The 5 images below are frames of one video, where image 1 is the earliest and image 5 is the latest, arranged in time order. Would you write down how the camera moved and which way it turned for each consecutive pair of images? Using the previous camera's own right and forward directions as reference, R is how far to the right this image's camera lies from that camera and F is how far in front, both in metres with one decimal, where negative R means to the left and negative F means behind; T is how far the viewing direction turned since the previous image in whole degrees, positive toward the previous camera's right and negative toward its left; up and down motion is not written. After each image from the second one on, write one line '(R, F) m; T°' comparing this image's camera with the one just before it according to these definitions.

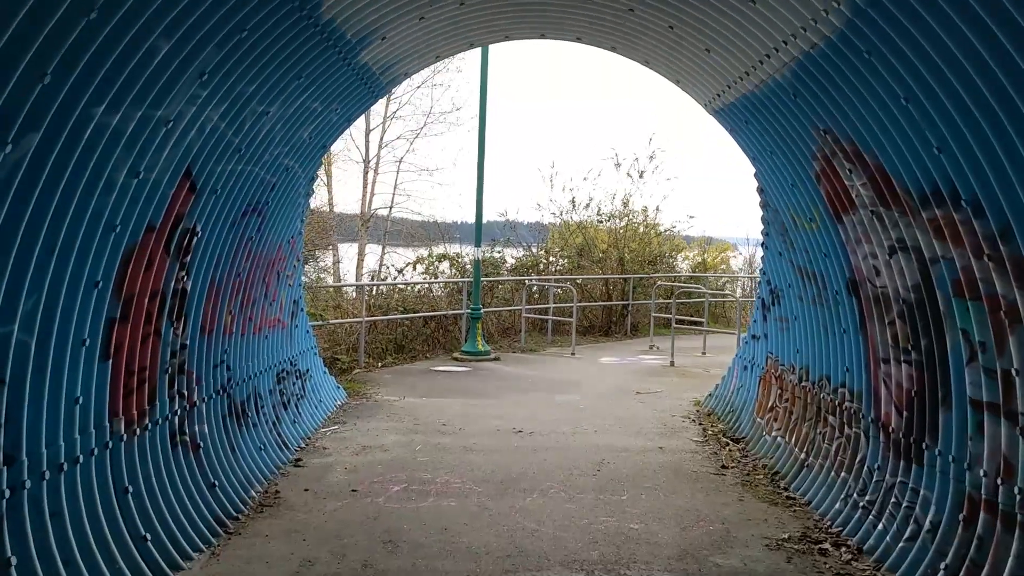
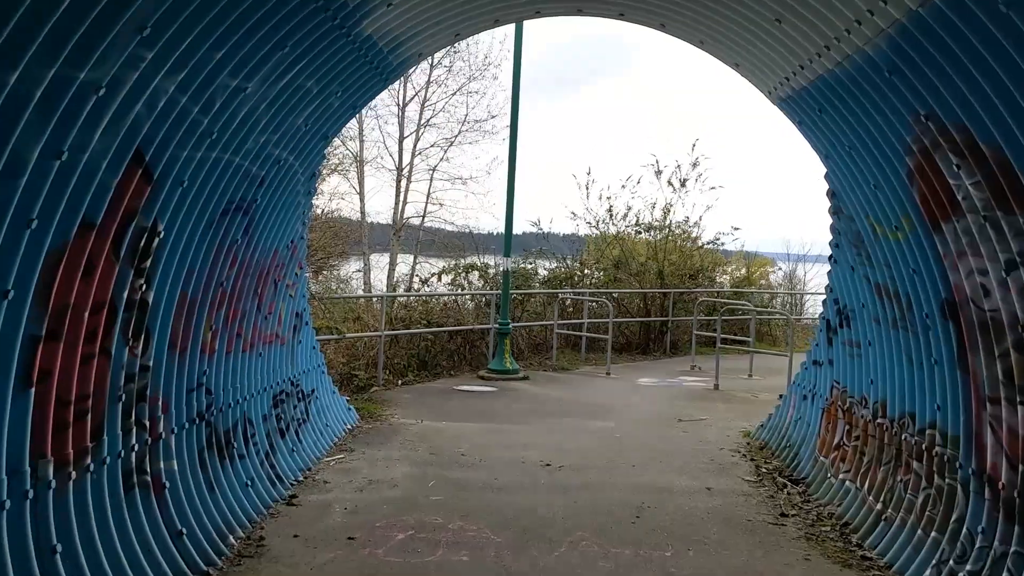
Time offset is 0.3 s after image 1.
(0.0, +0.9) m; -2°
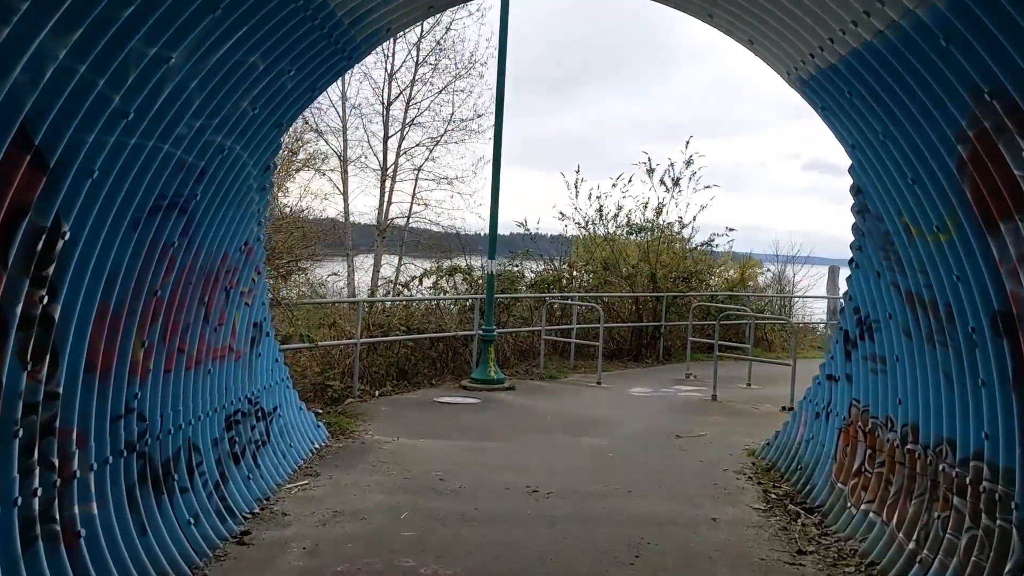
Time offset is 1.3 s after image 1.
(0.0, +0.7) m; +1°
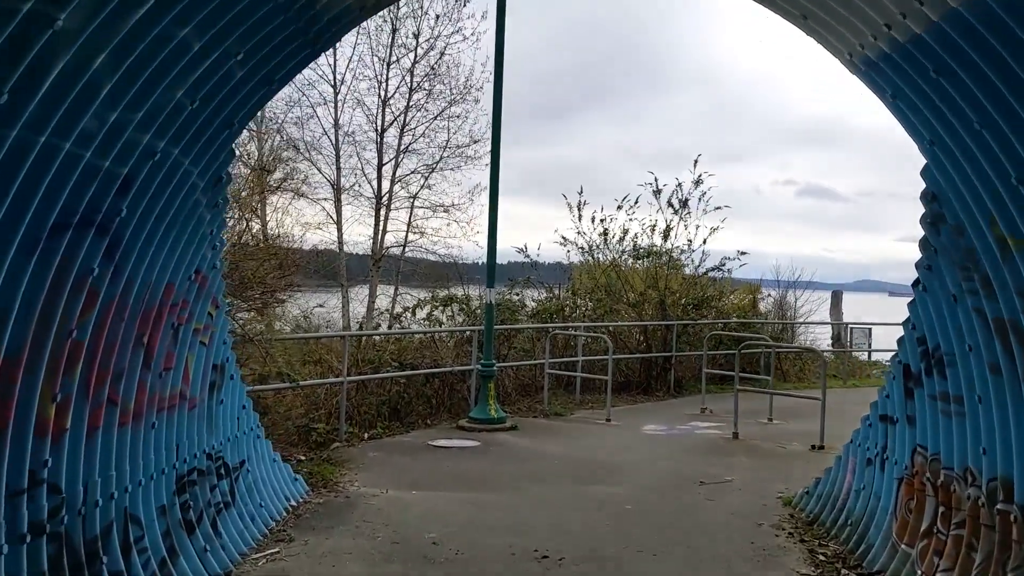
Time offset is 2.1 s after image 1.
(0.0, +0.9) m; 0°
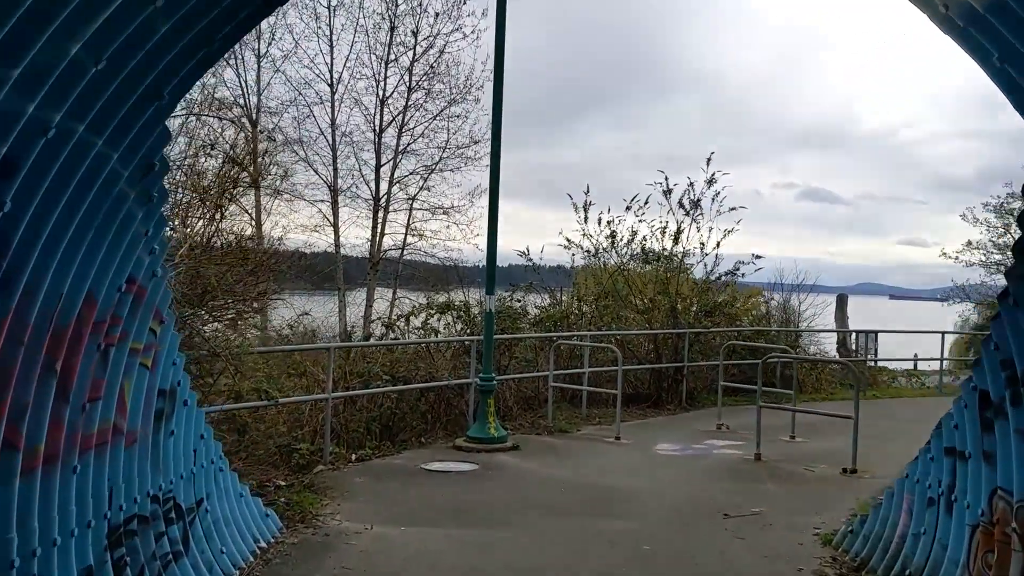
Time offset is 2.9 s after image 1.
(0.0, +0.8) m; 0°
